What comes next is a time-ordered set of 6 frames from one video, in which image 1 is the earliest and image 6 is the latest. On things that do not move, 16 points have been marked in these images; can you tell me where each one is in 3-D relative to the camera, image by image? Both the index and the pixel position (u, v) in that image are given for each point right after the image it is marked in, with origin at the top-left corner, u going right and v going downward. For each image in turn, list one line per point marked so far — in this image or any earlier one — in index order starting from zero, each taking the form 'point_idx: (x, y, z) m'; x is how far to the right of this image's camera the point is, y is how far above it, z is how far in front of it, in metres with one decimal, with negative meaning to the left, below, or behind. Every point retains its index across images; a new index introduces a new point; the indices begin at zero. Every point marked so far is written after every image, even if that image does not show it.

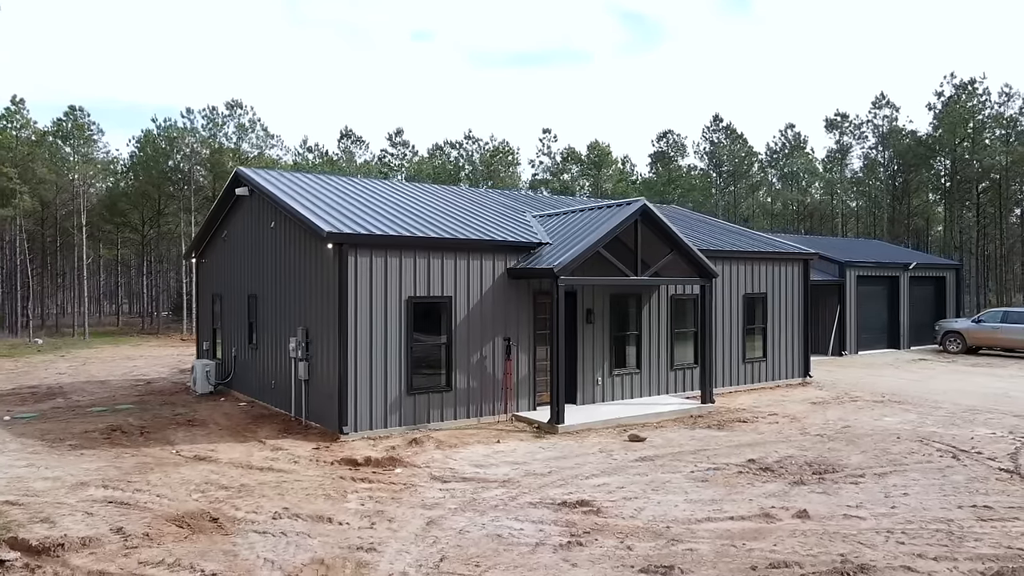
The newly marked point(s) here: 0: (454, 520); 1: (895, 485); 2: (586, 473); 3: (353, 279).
0: (-0.5, -1.9, +6.1) m
1: (+3.8, -2.0, +7.3) m
2: (+0.8, -1.9, +7.7) m
3: (-2.0, +0.1, +9.2) m
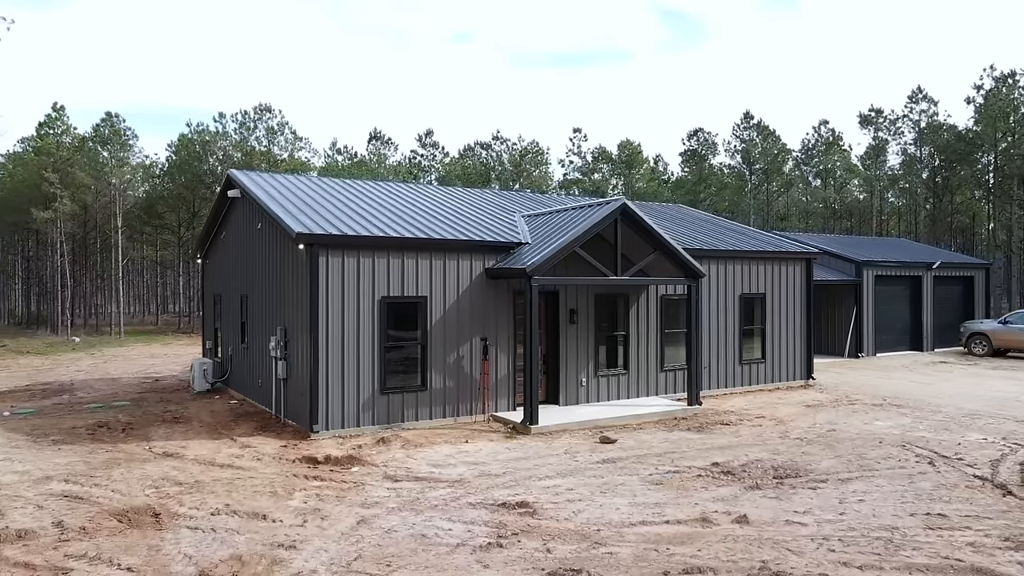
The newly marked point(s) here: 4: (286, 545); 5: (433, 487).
0: (-1.1, -1.9, +6.1) m
1: (+3.3, -1.9, +7.1) m
2: (+0.3, -1.9, +7.6) m
3: (-2.4, +0.1, +9.3) m
4: (-1.7, -1.9, +5.5) m
5: (-0.8, -1.9, +7.2) m
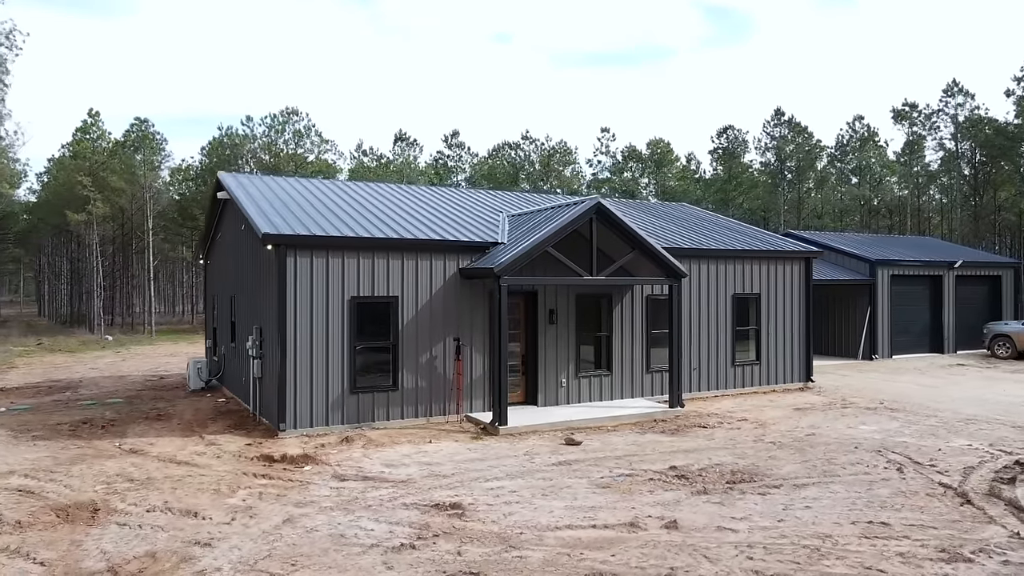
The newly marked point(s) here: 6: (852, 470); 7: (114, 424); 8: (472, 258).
0: (-1.7, -1.9, +6.1) m
1: (+2.7, -1.9, +6.9) m
2: (-0.2, -1.9, +7.6) m
3: (-2.8, +0.1, +9.4) m
4: (-2.3, -1.9, +5.6) m
5: (-1.3, -1.9, +7.2) m
6: (+3.6, -1.9, +7.9) m
7: (-5.6, -1.9, +10.3) m
8: (-0.6, +0.4, +10.6) m
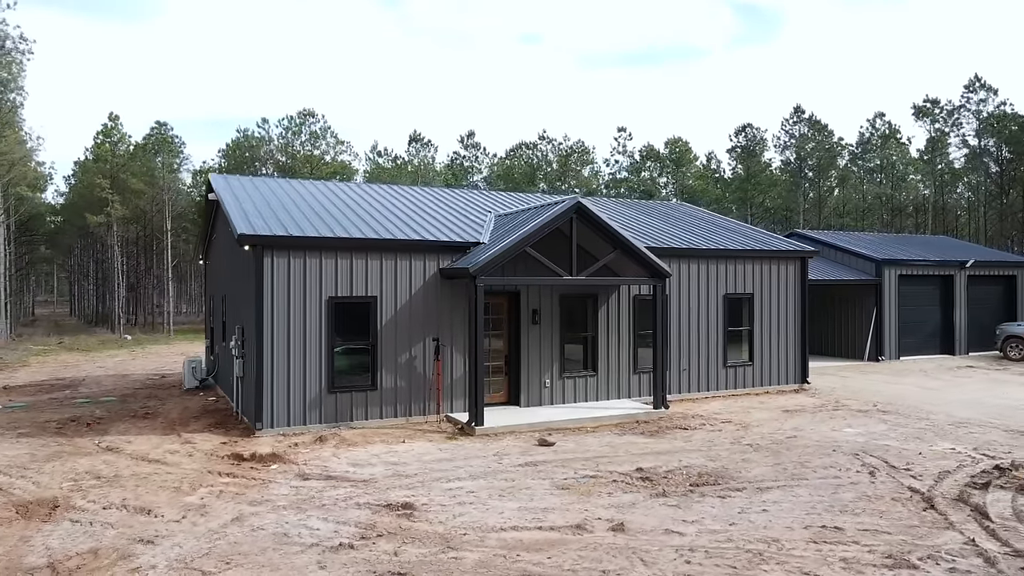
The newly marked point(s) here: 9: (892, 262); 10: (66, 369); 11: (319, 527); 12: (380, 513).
0: (-2.1, -1.9, +6.1) m
1: (+2.3, -1.9, +6.7) m
2: (-0.6, -1.9, +7.6) m
3: (-3.1, +0.1, +9.5) m
4: (-2.8, -1.9, +5.6) m
5: (-1.7, -1.9, +7.2) m
6: (+3.3, -1.9, +7.8) m
7: (-5.9, -1.9, +10.5) m
8: (-0.9, +0.4, +10.6) m
9: (+9.4, +0.6, +18.3) m
10: (-11.4, -2.1, +18.9) m
11: (-1.6, -1.9, +6.0) m
12: (-1.1, -1.9, +6.3) m
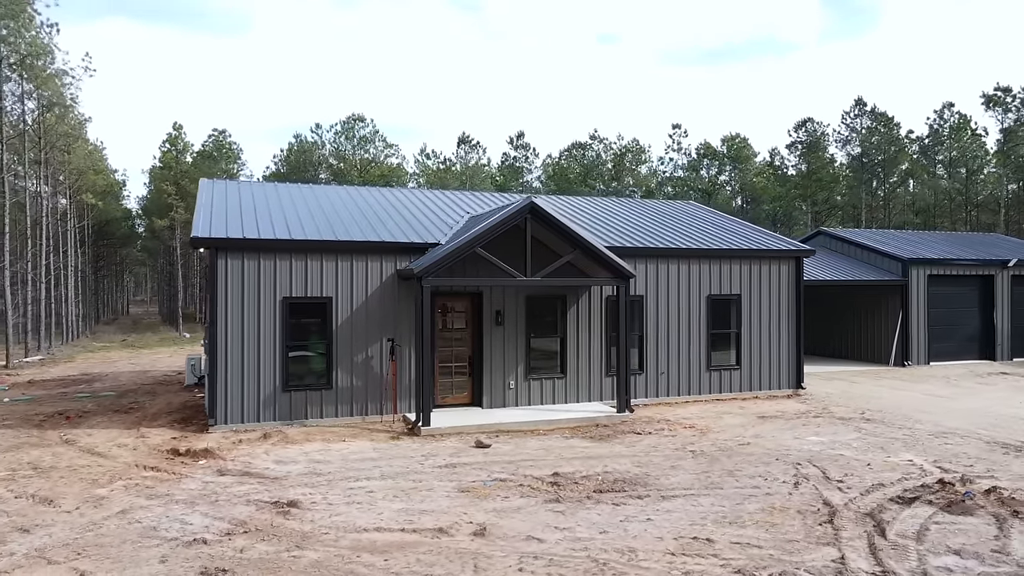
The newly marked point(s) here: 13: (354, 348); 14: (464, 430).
0: (-3.1, -1.9, +6.4) m
1: (+1.3, -2.0, +6.5) m
2: (-1.5, -1.9, +7.6) m
3: (-3.8, +0.1, +9.8) m
4: (-3.9, -1.9, +5.9) m
5: (-2.7, -1.9, +7.4) m
6: (+2.4, -2.0, +7.4) m
7: (-6.4, -1.9, +11.1) m
8: (-1.5, +0.4, +10.7) m
9: (+9.5, +0.6, +17.3) m
10: (-11.1, -2.1, +20.0) m
11: (-2.6, -1.9, +6.1) m
12: (-2.2, -1.9, +6.4) m
13: (-2.2, -0.8, +10.4) m
14: (-0.6, -1.9, +9.7) m
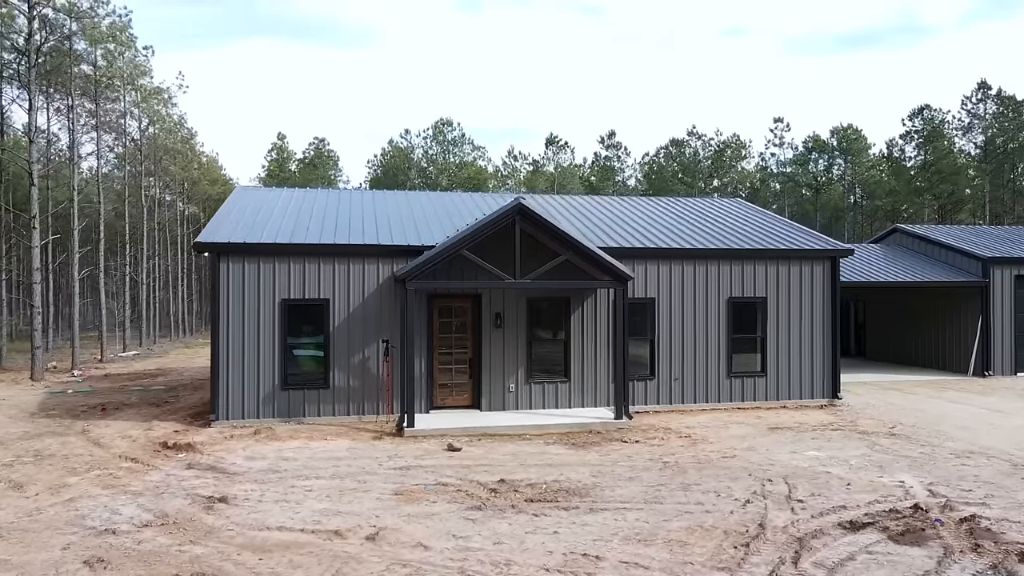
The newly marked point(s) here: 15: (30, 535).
0: (-3.9, -2.0, +6.8) m
1: (+0.5, -2.0, +6.3) m
2: (-2.1, -2.0, +7.8) m
3: (-4.0, +0.1, +10.3) m
4: (-4.7, -2.0, +6.5) m
5: (-3.2, -2.0, +7.7) m
6: (+1.7, -2.0, +7.0) m
7: (-6.4, -1.9, +12.0) m
8: (-1.5, +0.4, +10.8) m
9: (+10.3, +0.6, +15.6) m
10: (-9.6, -2.1, +21.5) m
11: (-3.4, -2.0, +6.5) m
12: (-2.9, -2.0, +6.7) m
13: (-2.3, -0.9, +10.6) m
14: (-0.9, -1.9, +9.8) m
15: (-3.8, -2.0, +5.9) m
